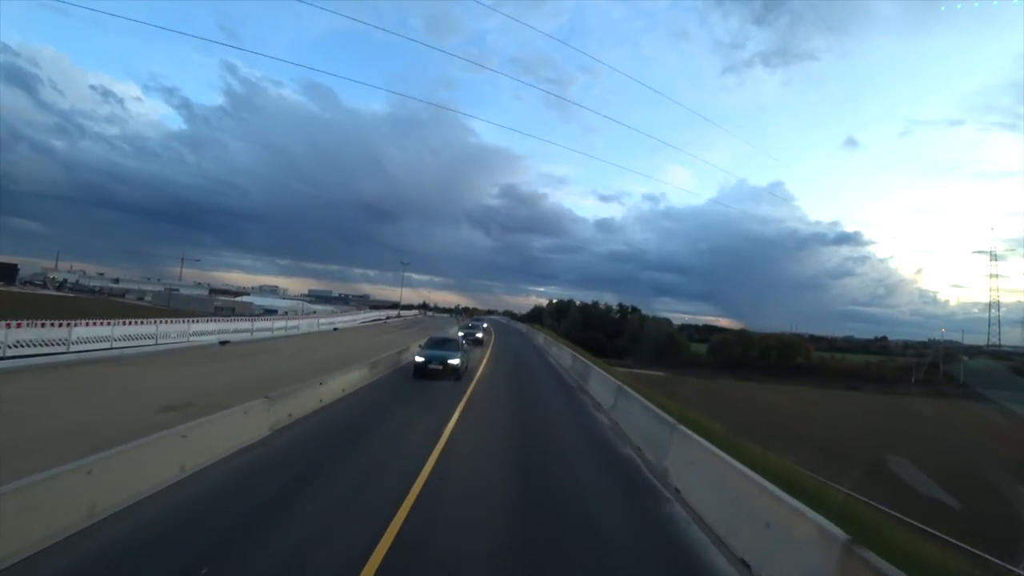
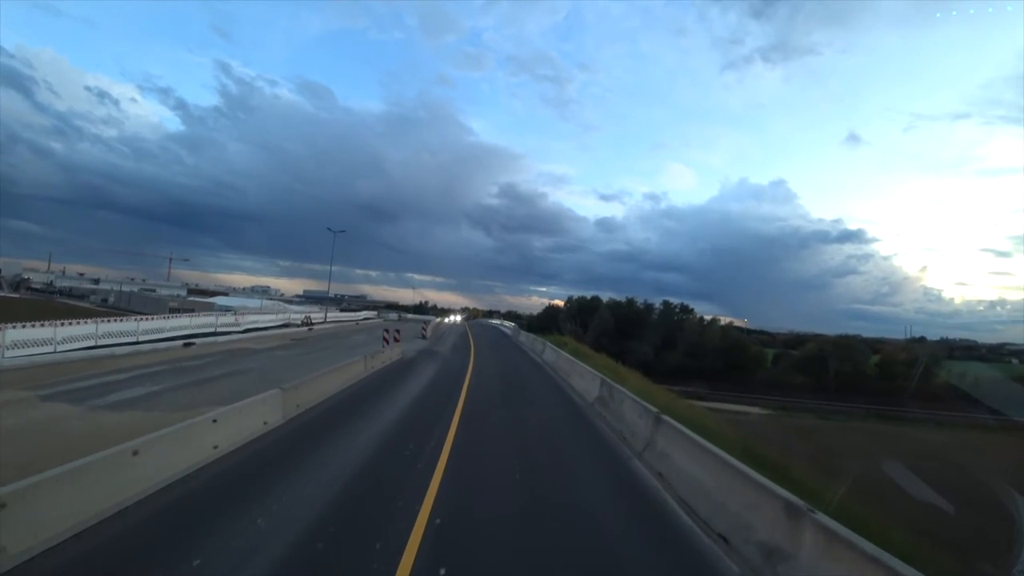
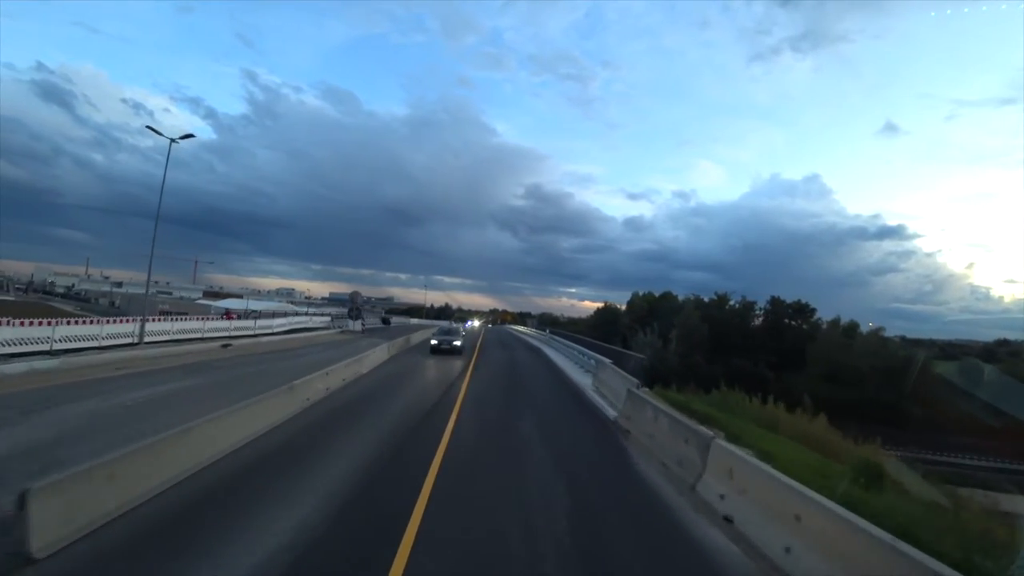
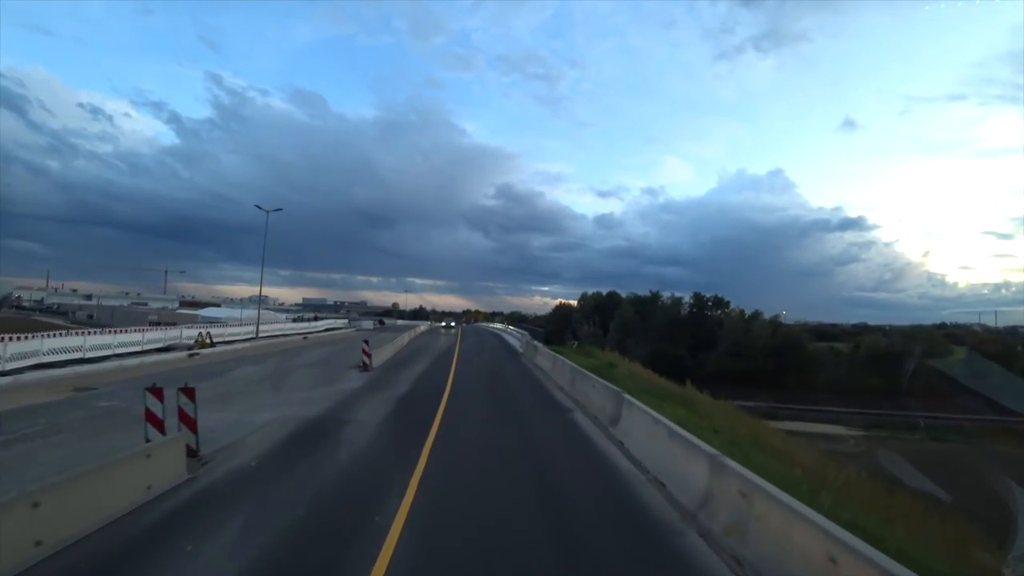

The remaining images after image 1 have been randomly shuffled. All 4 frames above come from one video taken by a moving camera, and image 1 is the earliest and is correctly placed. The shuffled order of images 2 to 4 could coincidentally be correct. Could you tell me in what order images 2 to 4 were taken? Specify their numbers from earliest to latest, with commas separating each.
2, 4, 3
